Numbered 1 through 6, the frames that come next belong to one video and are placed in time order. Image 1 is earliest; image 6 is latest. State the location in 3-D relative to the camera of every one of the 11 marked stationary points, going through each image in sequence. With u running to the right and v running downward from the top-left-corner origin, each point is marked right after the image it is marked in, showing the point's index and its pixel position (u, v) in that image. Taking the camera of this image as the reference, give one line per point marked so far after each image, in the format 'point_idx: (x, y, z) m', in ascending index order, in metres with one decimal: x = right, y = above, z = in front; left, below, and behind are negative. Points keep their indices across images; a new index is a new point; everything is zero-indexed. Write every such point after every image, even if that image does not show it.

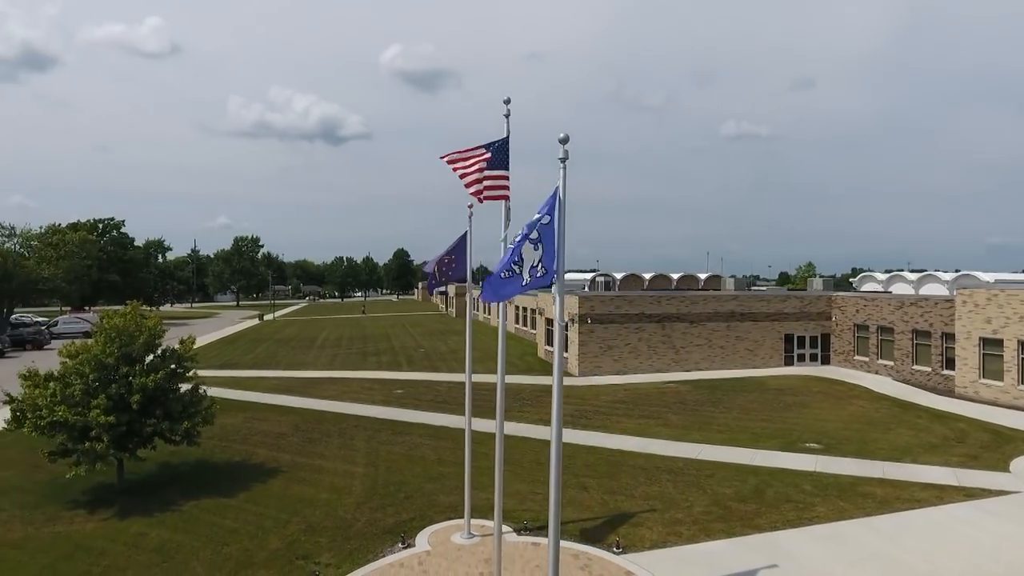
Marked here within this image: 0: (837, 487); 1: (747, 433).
0: (+7.0, -4.3, +13.8) m
1: (+6.8, -4.2, +18.3) m
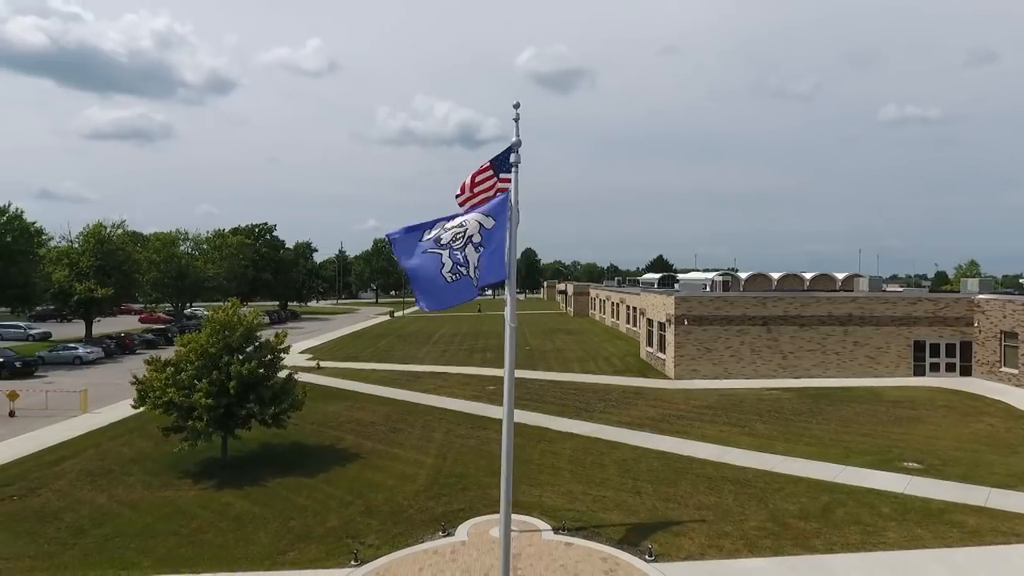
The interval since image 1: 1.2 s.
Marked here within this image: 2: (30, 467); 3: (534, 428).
0: (+7.9, -4.4, +12.3) m
1: (+8.7, -4.2, +16.9) m
2: (-12.7, -4.7, +16.8) m
3: (+0.6, -4.3, +19.5) m
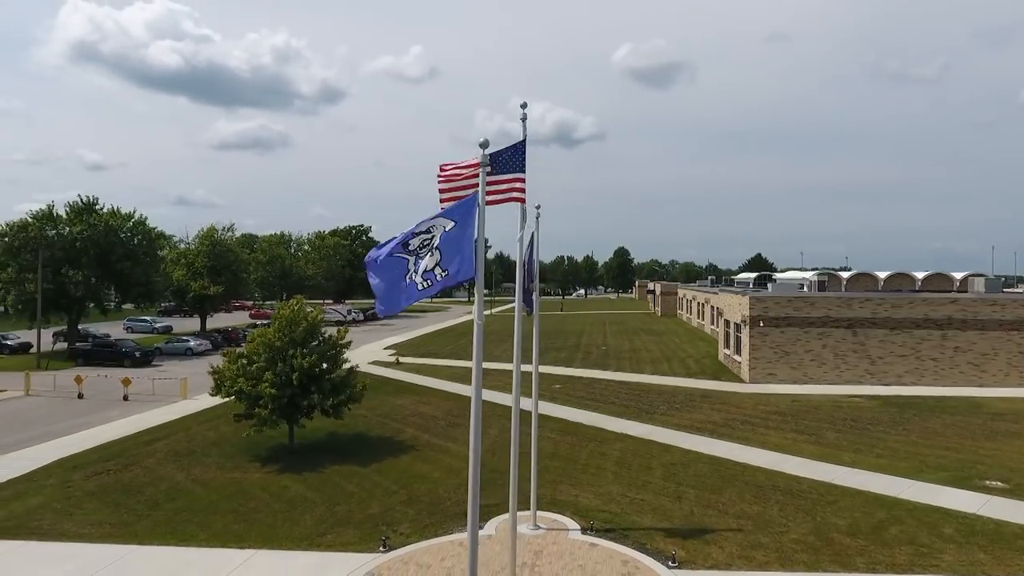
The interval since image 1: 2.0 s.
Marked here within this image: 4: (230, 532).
0: (+8.4, -4.4, +11.2) m
1: (+9.8, -4.2, +15.5) m
2: (-11.3, -4.6, +18.7) m
3: (+2.3, -4.3, +19.4) m
4: (-5.6, -4.9, +12.6) m
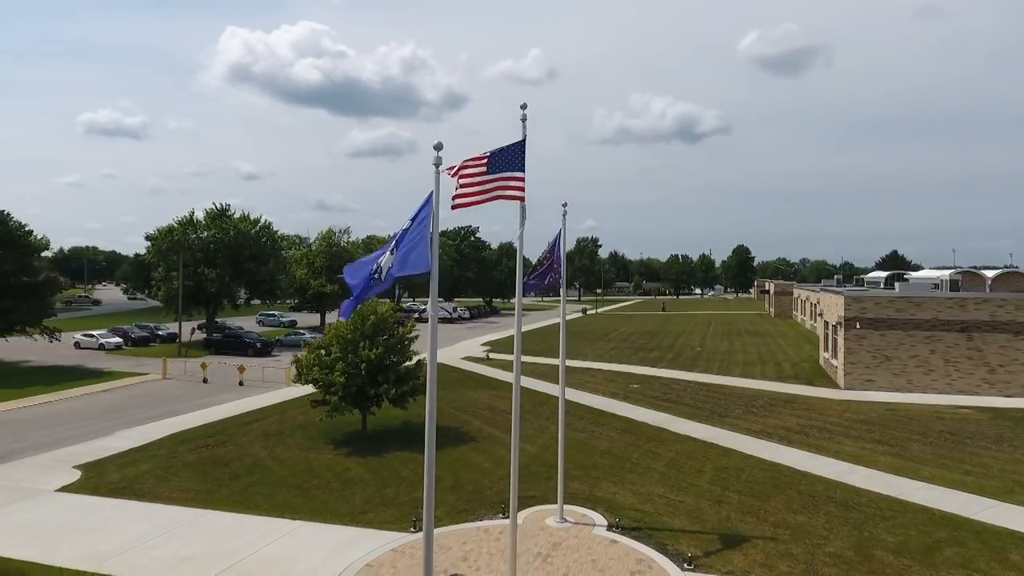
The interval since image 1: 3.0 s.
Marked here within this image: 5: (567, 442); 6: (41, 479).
0: (+8.6, -4.3, +9.9) m
1: (+10.8, -4.2, +13.9) m
2: (-9.4, -4.5, +21.0) m
3: (+4.1, -4.2, +19.1) m
4: (-4.9, -4.8, +14.0) m
5: (+1.6, -4.4, +18.1) m
6: (-12.0, -4.9, +16.2) m
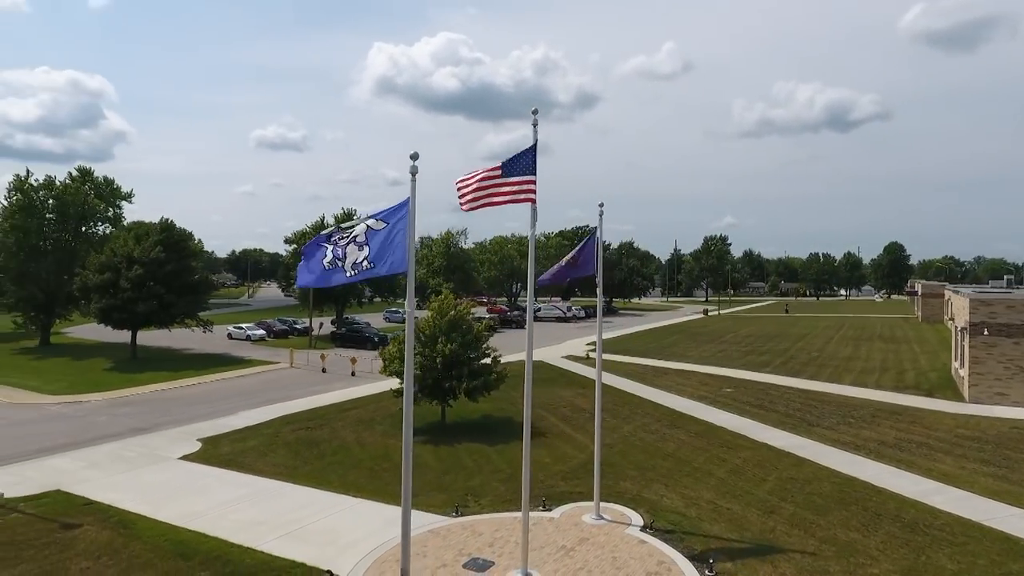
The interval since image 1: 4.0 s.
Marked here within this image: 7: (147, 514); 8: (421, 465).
0: (+8.6, -4.4, +8.4) m
1: (+11.6, -4.2, +11.9) m
2: (-6.6, -4.4, +23.1) m
3: (+6.2, -4.2, +18.4) m
4: (-3.7, -4.7, +15.3) m
5: (+3.5, -4.4, +18.0) m
6: (-10.2, -4.8, +19.0) m
7: (-7.8, -4.8, +13.5) m
8: (-2.4, -4.6, +16.5) m
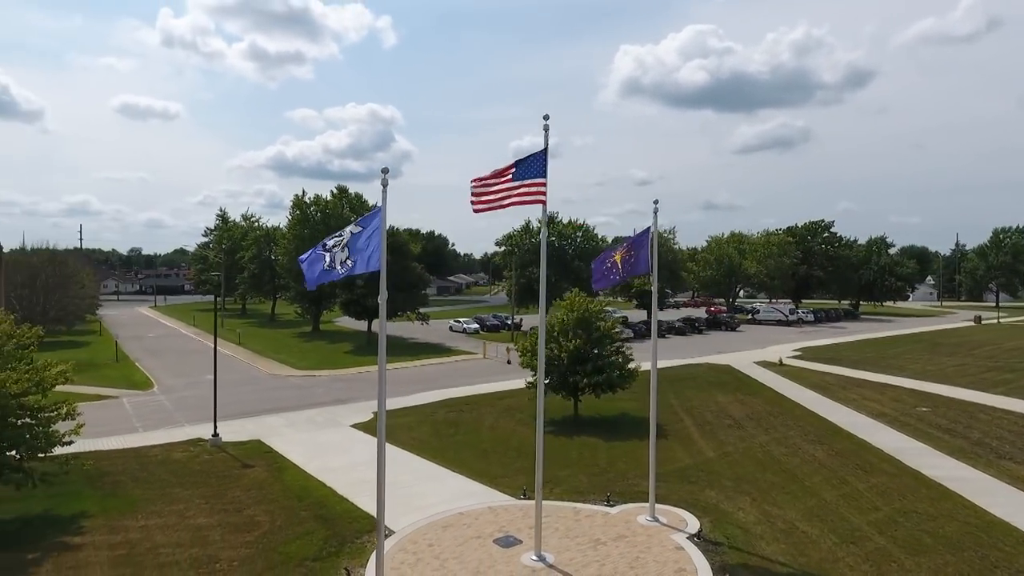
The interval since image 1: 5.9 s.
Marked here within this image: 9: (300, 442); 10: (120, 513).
0: (+7.5, -4.3, +5.9) m
1: (+11.6, -4.3, +7.9) m
2: (-0.9, -4.3, +25.2) m
3: (+9.1, -4.2, +16.0) m
4: (-1.3, -4.6, +16.9) m
5: (+6.4, -4.4, +16.6) m
6: (-5.8, -4.6, +22.8) m
7: (-5.7, -4.7, +16.8) m
8: (+0.5, -4.5, +17.5) m
9: (-6.5, -4.7, +19.6) m
10: (-8.4, -4.8, +13.5) m
